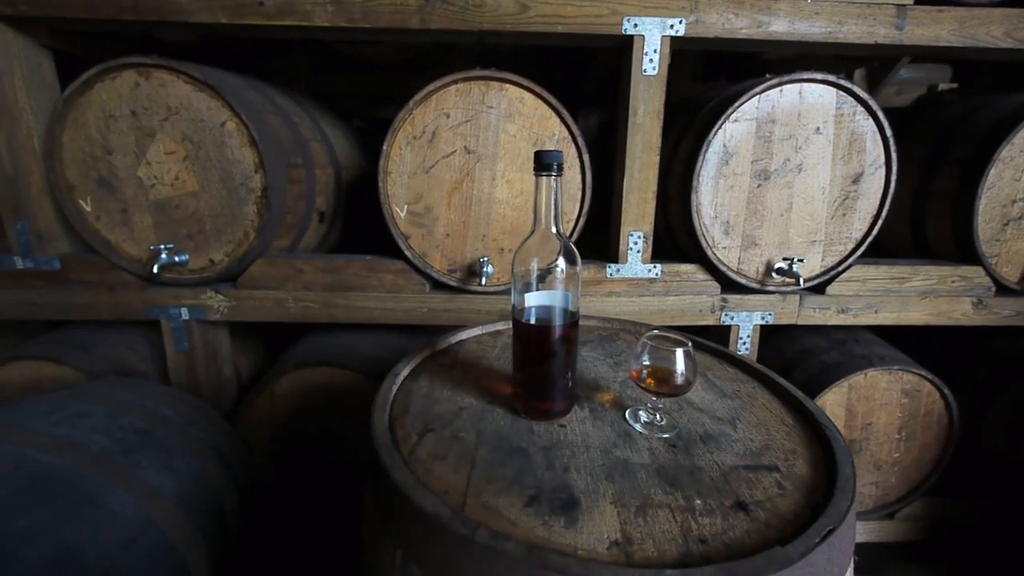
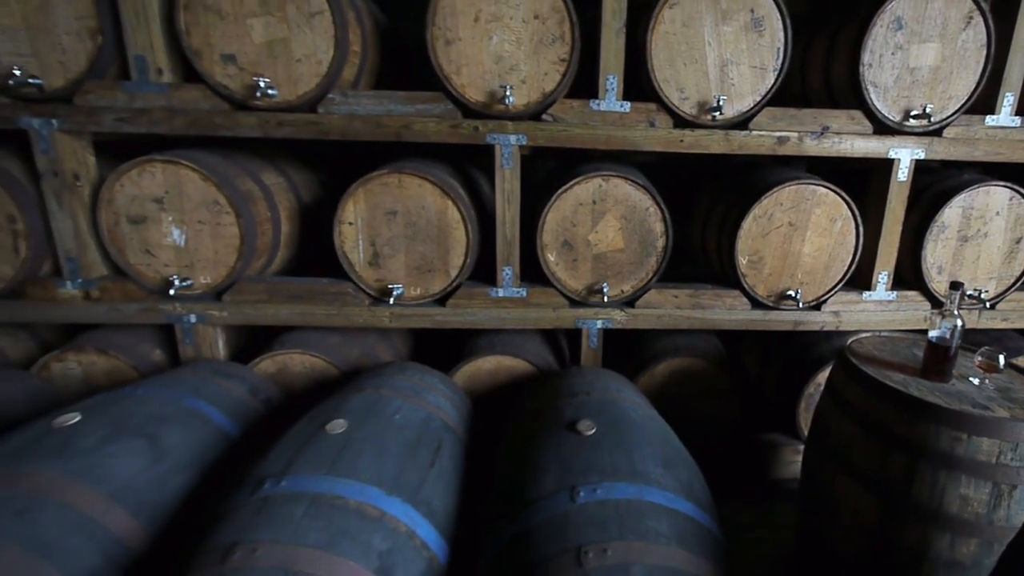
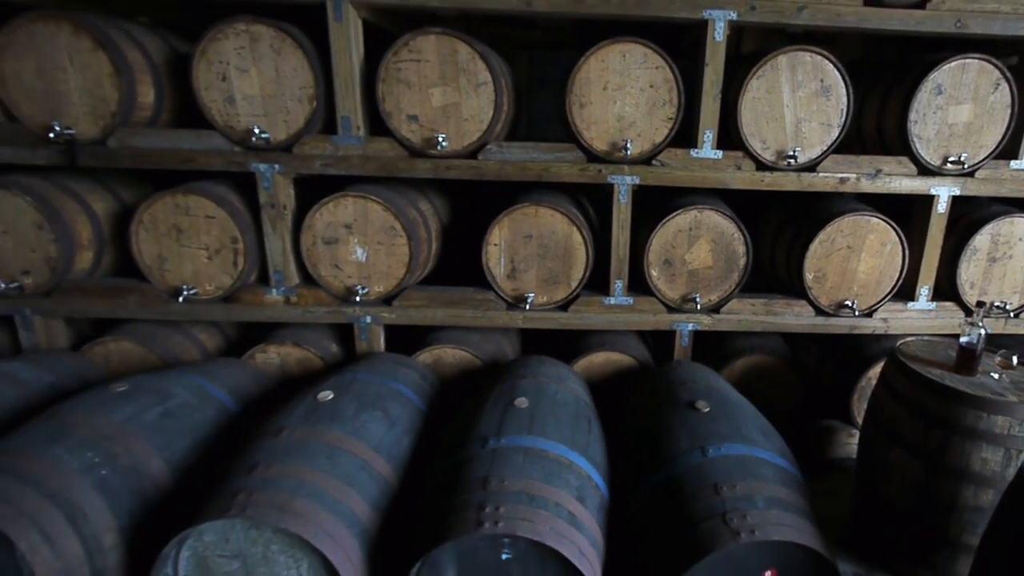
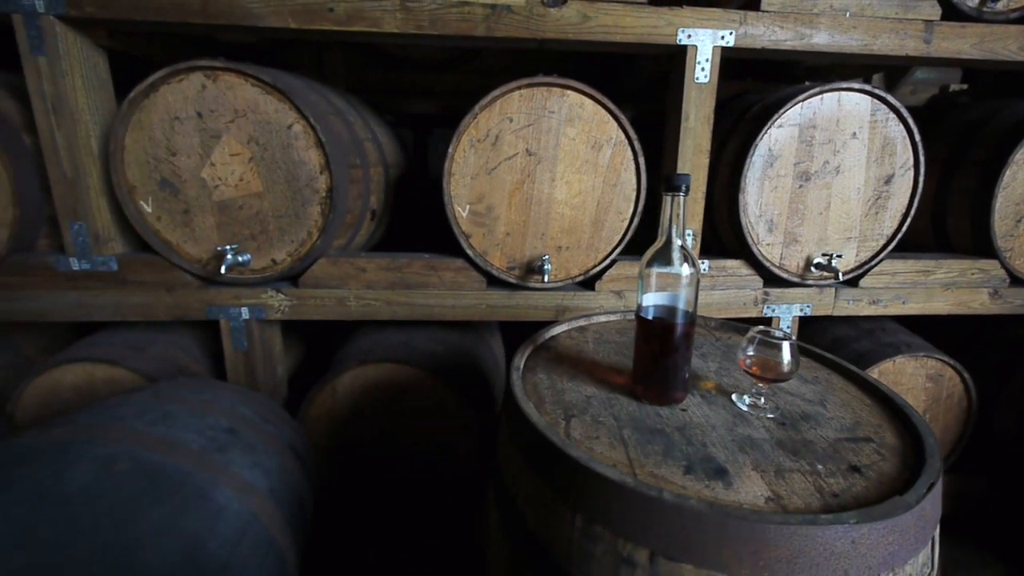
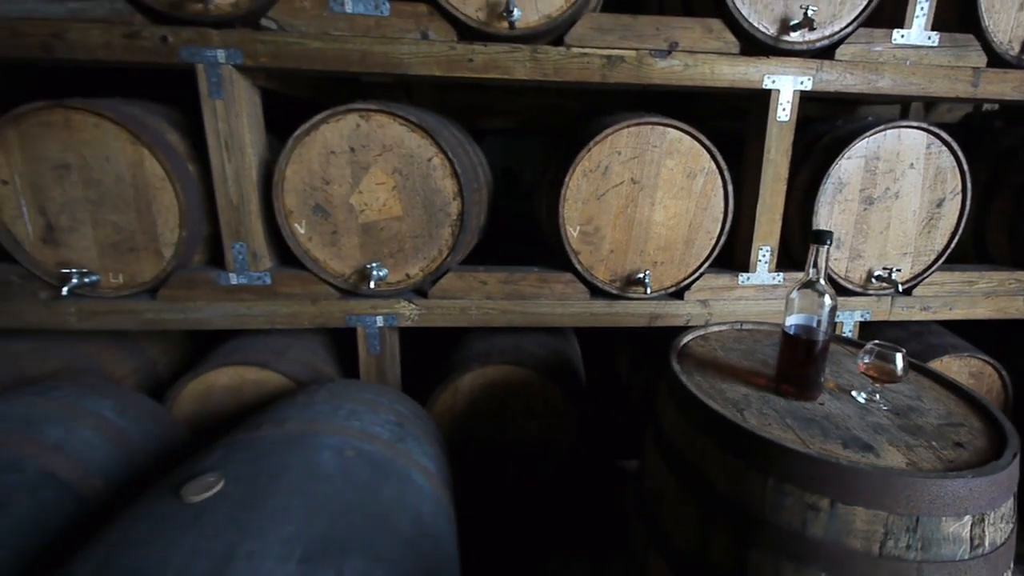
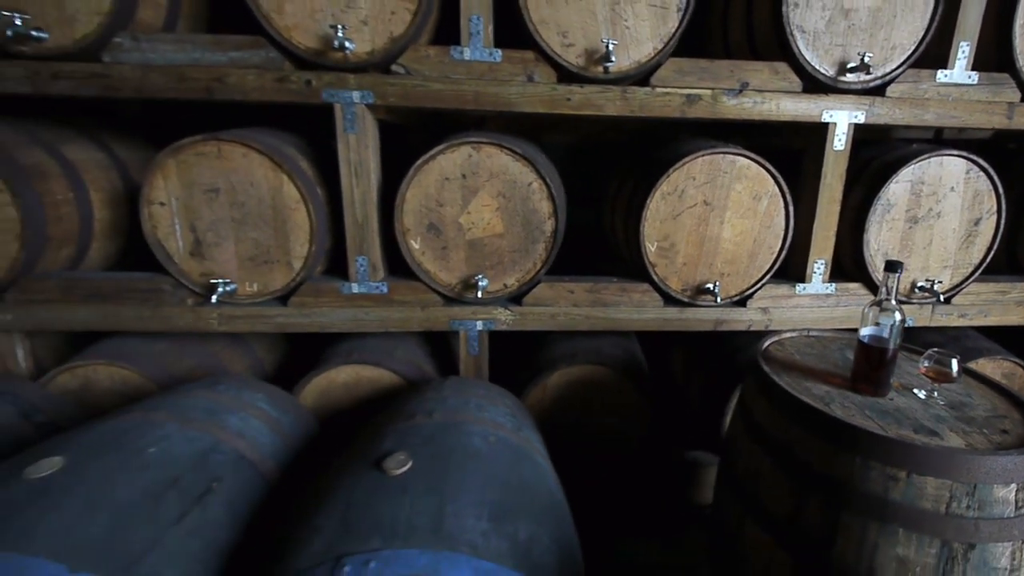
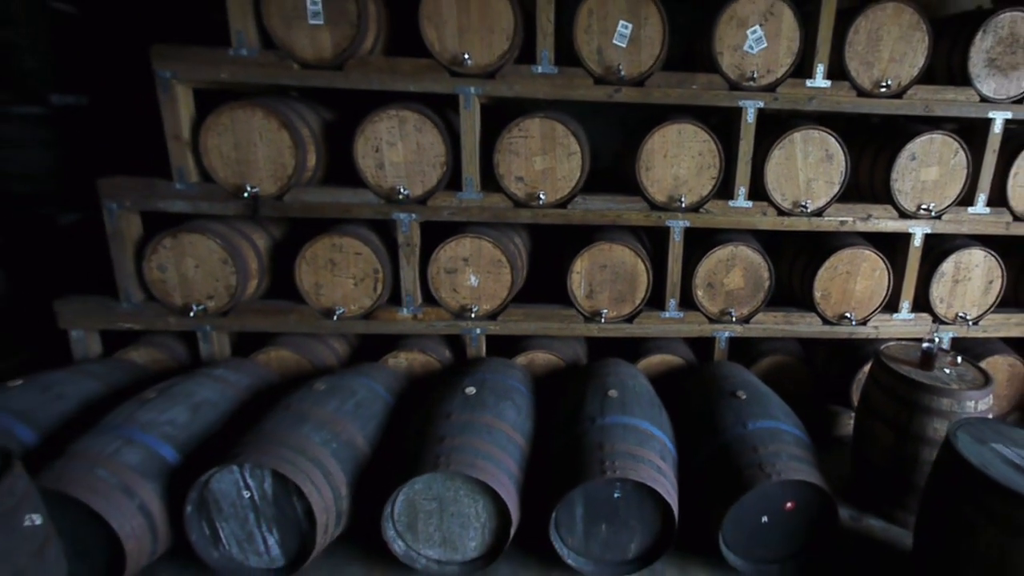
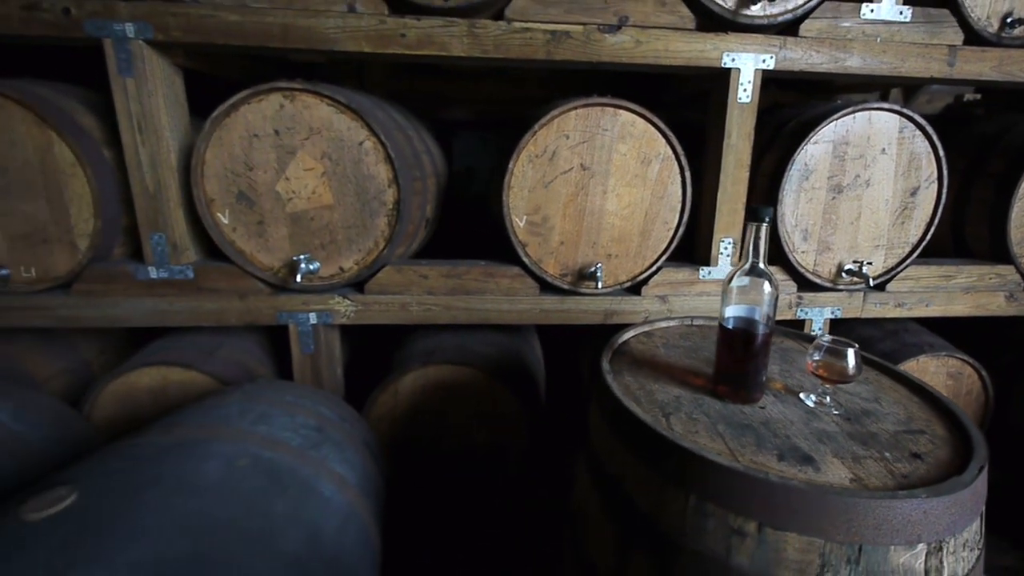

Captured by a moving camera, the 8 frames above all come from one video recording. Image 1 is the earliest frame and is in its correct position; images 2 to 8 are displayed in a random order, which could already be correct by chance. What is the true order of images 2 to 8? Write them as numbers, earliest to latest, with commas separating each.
4, 8, 5, 6, 2, 3, 7
